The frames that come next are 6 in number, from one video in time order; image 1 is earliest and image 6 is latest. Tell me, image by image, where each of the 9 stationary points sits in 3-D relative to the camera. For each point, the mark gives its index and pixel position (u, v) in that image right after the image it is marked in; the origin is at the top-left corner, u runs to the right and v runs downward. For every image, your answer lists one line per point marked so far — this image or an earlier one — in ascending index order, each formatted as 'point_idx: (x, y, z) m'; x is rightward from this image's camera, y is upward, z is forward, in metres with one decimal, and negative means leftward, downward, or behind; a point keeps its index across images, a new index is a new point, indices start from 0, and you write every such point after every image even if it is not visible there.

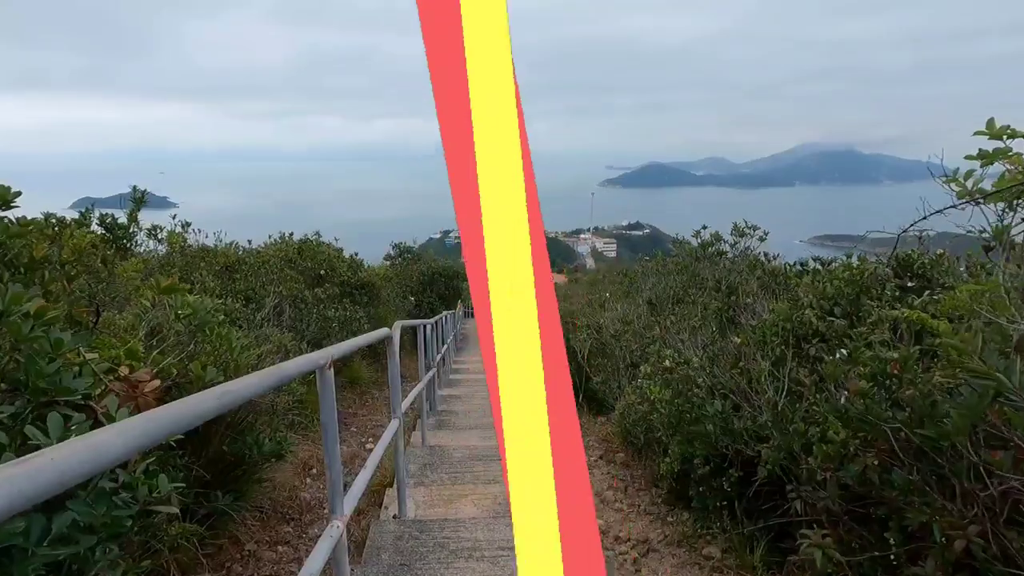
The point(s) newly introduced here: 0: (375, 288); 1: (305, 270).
0: (-2.1, 0.0, +9.9) m
1: (-2.5, +0.2, +7.6) m
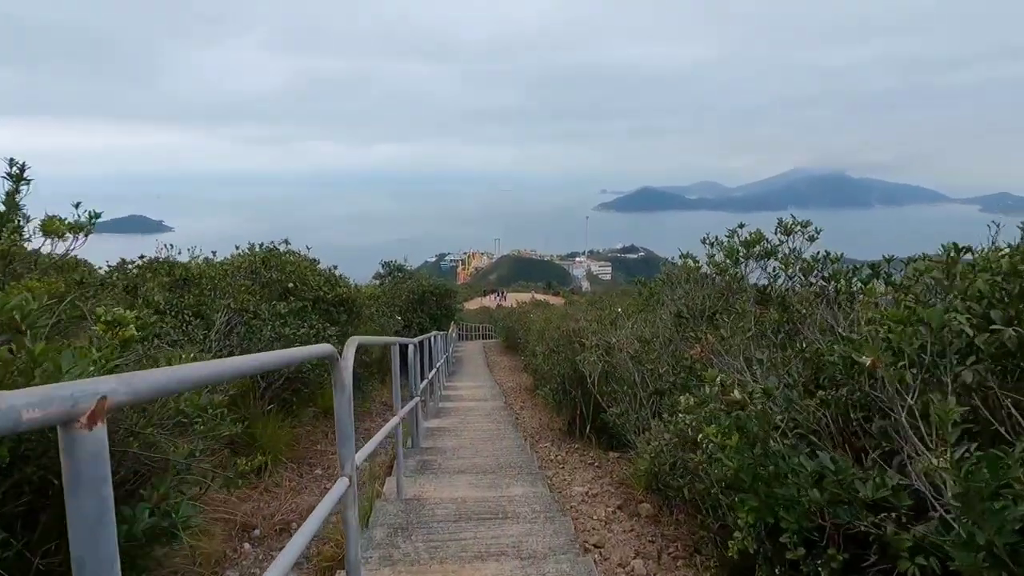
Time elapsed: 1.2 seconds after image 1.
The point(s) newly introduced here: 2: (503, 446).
0: (-2.2, -0.3, +8.8) m
1: (-2.5, 0.0, +6.6) m
2: (-0.1, -1.4, +5.8) m
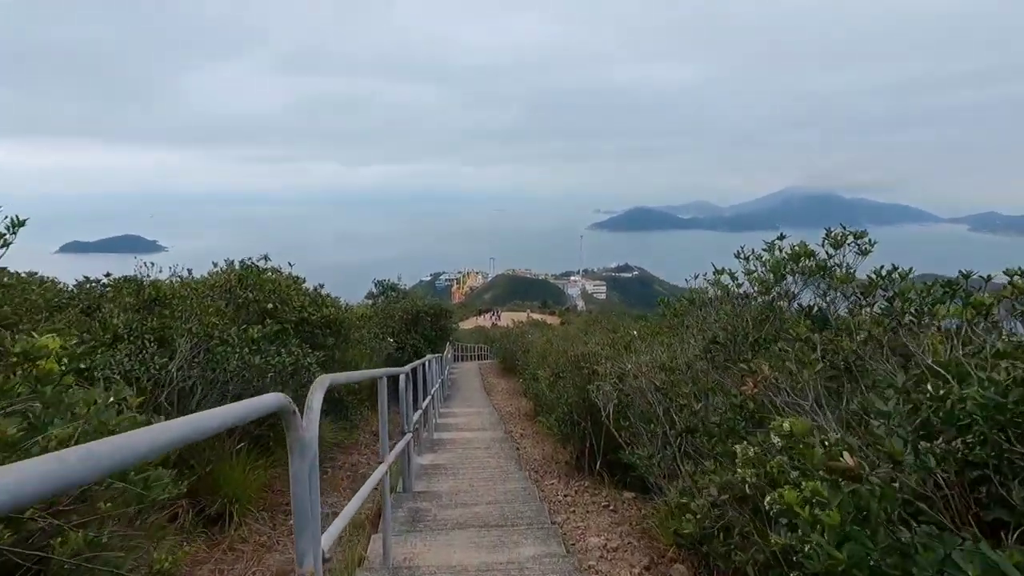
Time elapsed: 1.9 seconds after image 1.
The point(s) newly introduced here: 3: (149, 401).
0: (-2.2, -0.5, +8.2) m
1: (-2.5, -0.1, +6.0) m
2: (0.0, -1.6, +5.1) m
3: (-2.3, -0.7, +4.0) m
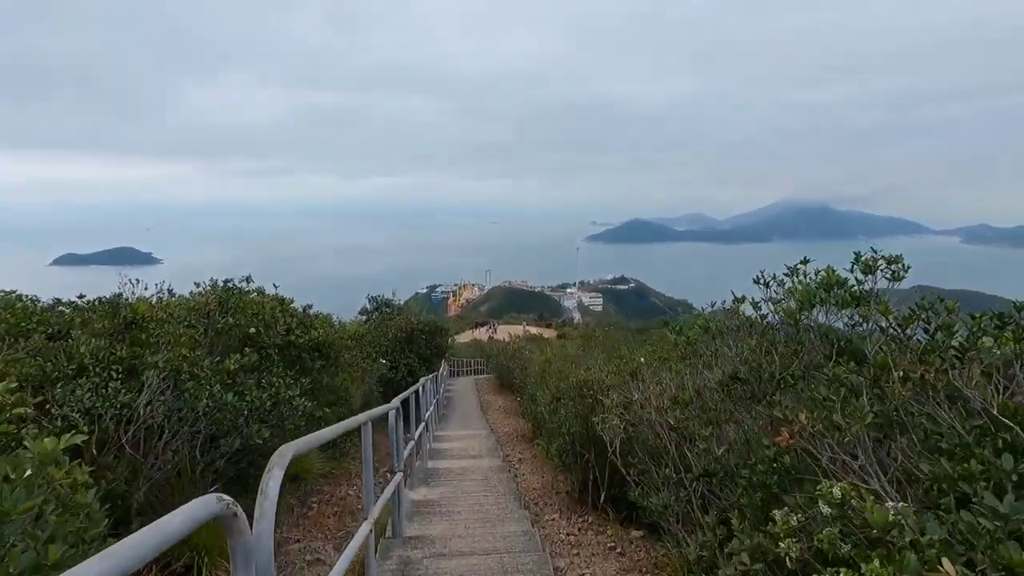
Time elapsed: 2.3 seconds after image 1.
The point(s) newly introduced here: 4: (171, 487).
0: (-2.2, -0.8, +7.8) m
1: (-2.5, -0.4, +5.6) m
2: (-0.1, -1.8, +4.7) m
3: (-2.3, -0.9, +3.6) m
4: (-2.1, -1.2, +3.9) m
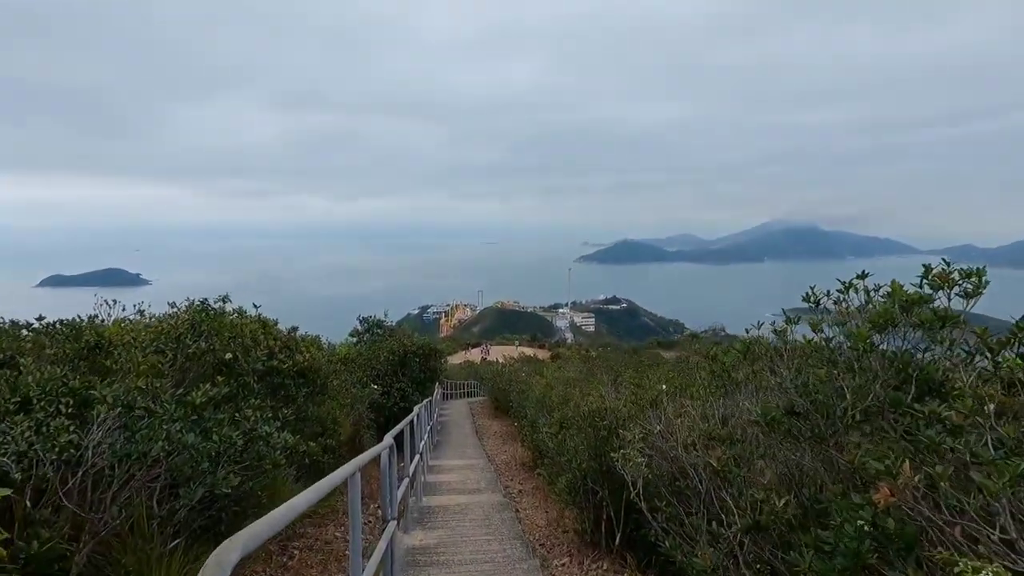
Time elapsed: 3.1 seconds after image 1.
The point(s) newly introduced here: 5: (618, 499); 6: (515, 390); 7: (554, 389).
0: (-2.2, -1.0, +7.2) m
1: (-2.4, -0.5, +5.0) m
2: (0.0, -1.9, +4.1) m
3: (-2.2, -1.0, +3.0) m
4: (-2.0, -1.3, +3.3) m
5: (+0.9, -1.8, +5.5) m
6: (+0.1, -2.6, +16.4) m
7: (+0.7, -1.7, +10.7) m
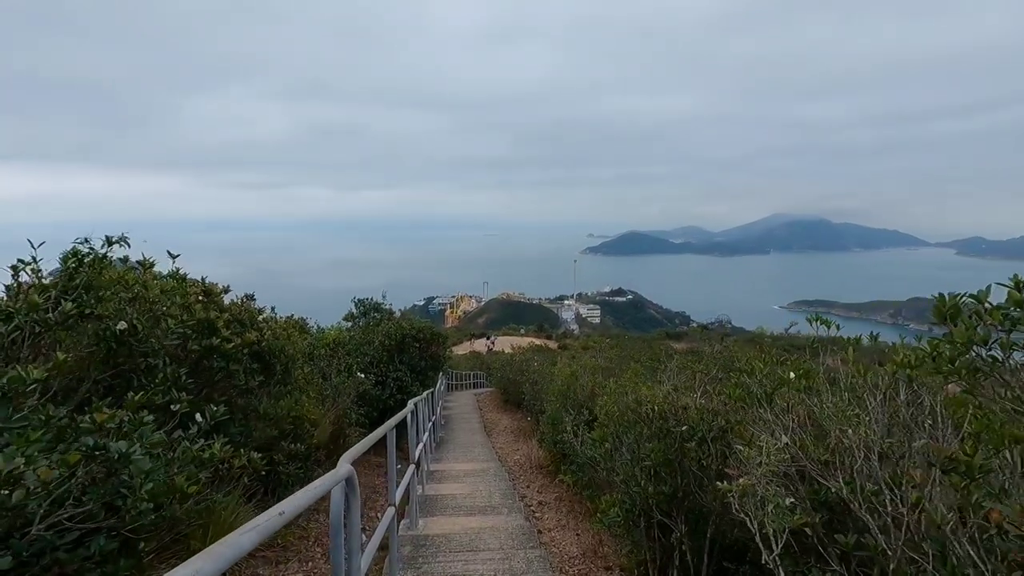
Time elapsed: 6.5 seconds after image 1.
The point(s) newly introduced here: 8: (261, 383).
0: (-2.0, -0.6, +5.5) m
1: (-2.3, -0.2, +3.3) m
2: (+0.2, -1.6, +2.4) m
3: (-2.0, -0.7, +1.3) m
4: (-1.8, -1.0, +1.6) m
5: (+1.1, -1.5, +3.8) m
6: (+0.4, -2.1, +14.7) m
7: (+1.0, -1.3, +9.0) m
8: (-2.0, -0.7, +5.1) m
